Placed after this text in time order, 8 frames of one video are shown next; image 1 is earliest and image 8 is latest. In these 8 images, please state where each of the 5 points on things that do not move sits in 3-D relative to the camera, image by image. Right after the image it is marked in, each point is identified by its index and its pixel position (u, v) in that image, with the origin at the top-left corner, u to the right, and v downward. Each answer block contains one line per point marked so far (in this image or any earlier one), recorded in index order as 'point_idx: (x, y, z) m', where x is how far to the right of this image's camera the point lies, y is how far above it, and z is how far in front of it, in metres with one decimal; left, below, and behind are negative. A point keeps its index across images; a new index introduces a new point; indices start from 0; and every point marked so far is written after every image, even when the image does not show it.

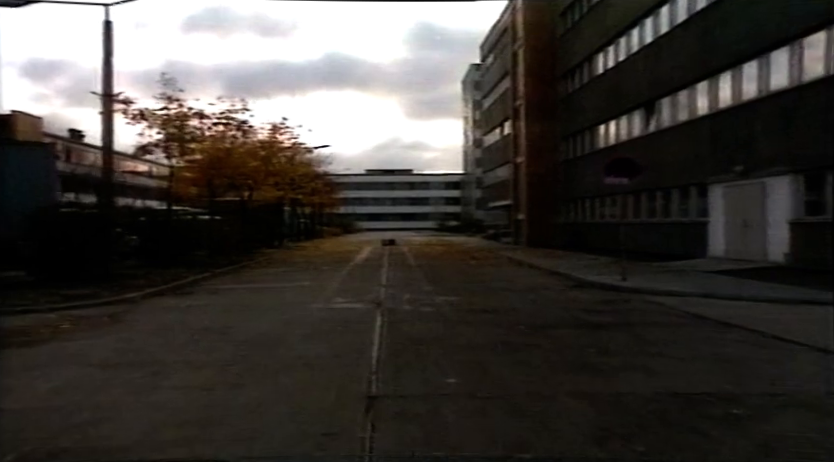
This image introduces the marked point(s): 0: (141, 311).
0: (-6.1, -1.7, +13.9) m
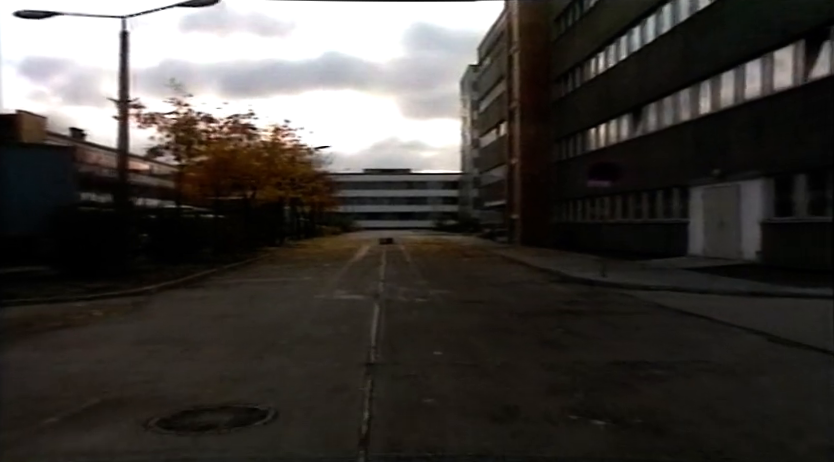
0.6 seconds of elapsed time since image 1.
0: (-6.3, -1.7, +15.3) m
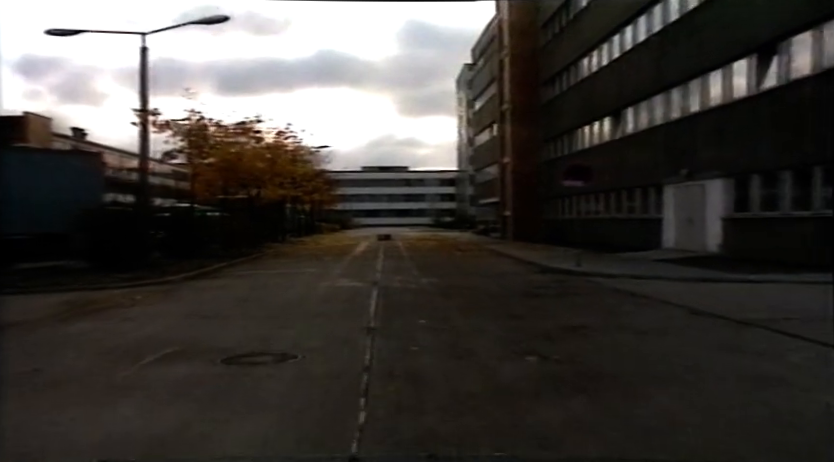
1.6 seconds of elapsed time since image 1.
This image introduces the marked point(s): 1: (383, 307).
0: (-6.5, -1.6, +17.5) m
1: (-0.7, -1.6, +13.0) m
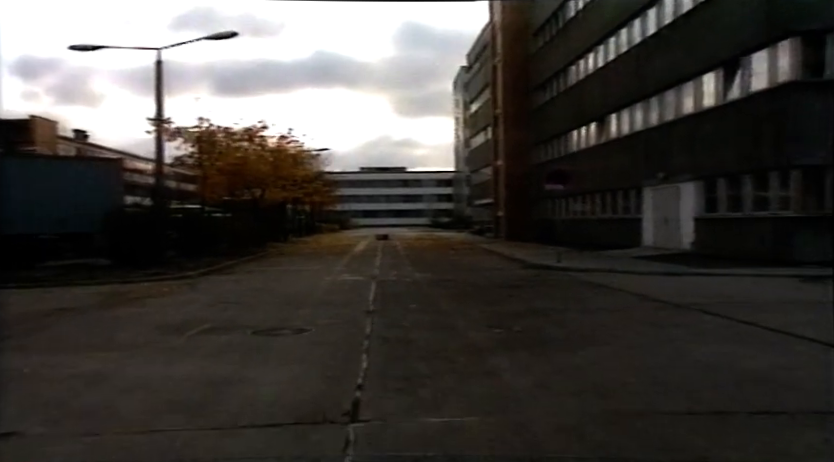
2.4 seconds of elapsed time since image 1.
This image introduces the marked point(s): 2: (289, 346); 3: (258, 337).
0: (-6.6, -1.6, +19.5) m
1: (-0.9, -1.5, +15.0) m
2: (-1.8, -1.6, +8.9) m
3: (-2.5, -1.6, +9.7) m
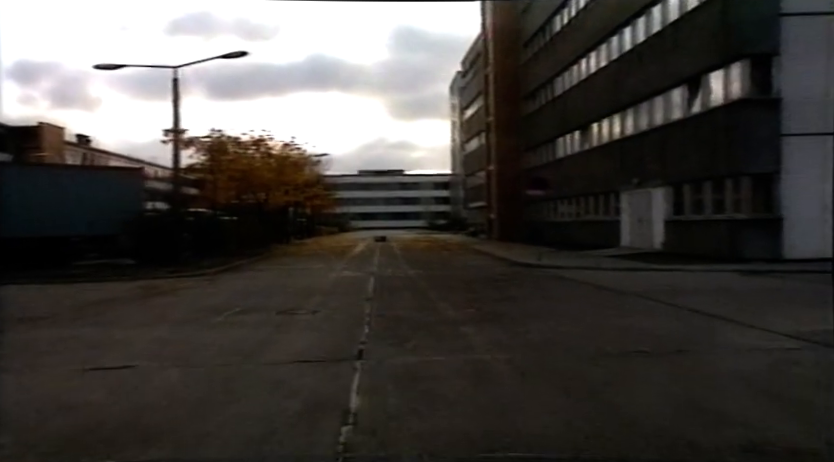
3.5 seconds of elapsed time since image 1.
0: (-6.9, -1.6, +22.0) m
1: (-1.1, -1.6, +17.6) m
2: (-2.0, -1.6, +11.5) m
3: (-2.7, -1.6, +12.3) m
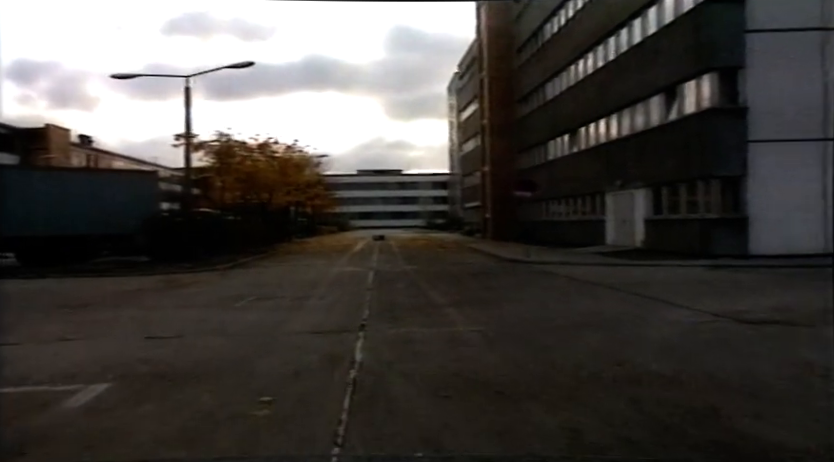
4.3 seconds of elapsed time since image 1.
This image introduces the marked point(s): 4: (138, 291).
0: (-7.0, -1.6, +23.9) m
1: (-1.3, -1.5, +19.5) m
2: (-2.2, -1.6, +13.4) m
3: (-2.8, -1.6, +14.2) m
4: (-8.3, -1.8, +18.6) m
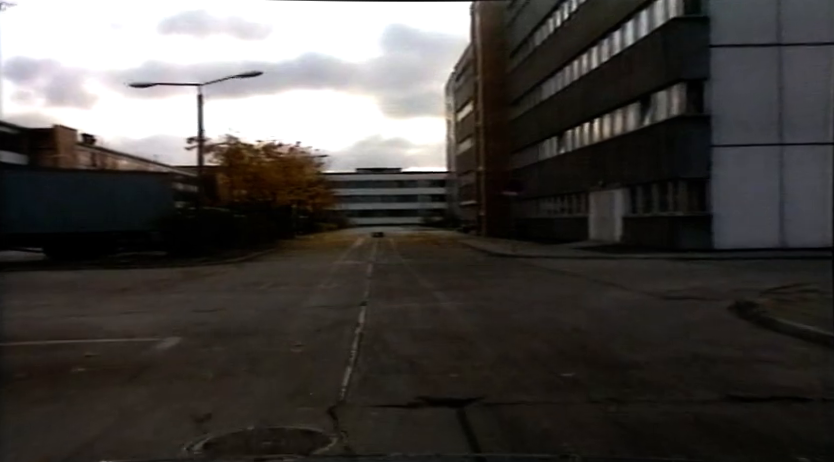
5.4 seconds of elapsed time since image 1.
0: (-7.3, -1.5, +26.5) m
1: (-1.5, -1.4, +22.0) m
2: (-2.4, -1.5, +15.9) m
3: (-3.0, -1.5, +16.7) m
4: (-8.5, -1.7, +21.1) m
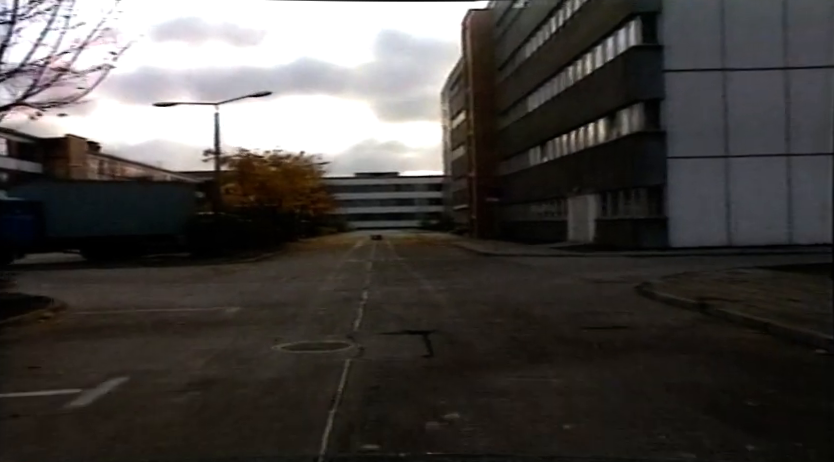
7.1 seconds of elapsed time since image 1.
0: (-7.6, -1.6, +30.3) m
1: (-1.8, -1.5, +25.9) m
2: (-2.6, -1.6, +19.8) m
3: (-3.3, -1.6, +20.6) m
4: (-8.8, -1.8, +24.9) m
